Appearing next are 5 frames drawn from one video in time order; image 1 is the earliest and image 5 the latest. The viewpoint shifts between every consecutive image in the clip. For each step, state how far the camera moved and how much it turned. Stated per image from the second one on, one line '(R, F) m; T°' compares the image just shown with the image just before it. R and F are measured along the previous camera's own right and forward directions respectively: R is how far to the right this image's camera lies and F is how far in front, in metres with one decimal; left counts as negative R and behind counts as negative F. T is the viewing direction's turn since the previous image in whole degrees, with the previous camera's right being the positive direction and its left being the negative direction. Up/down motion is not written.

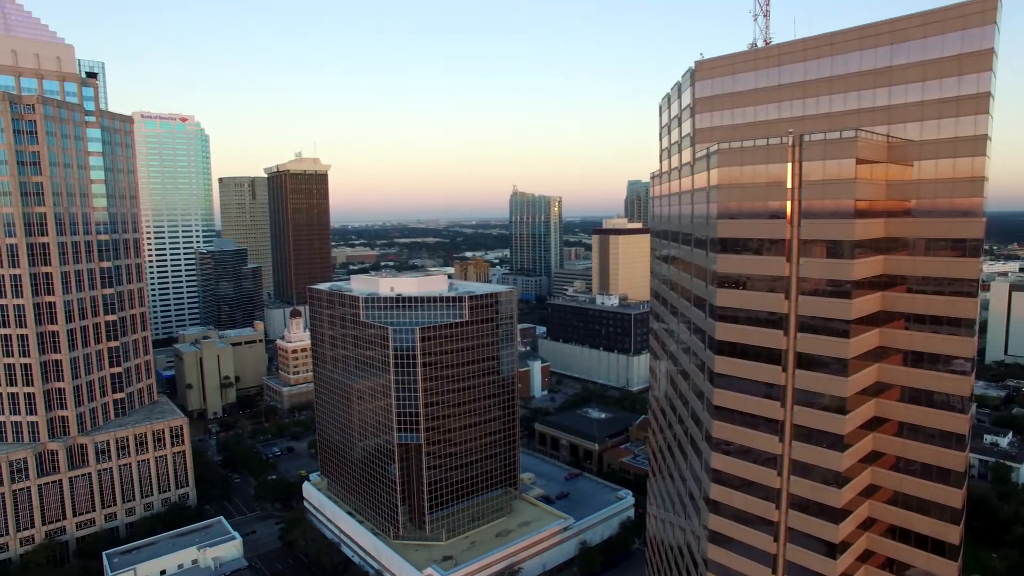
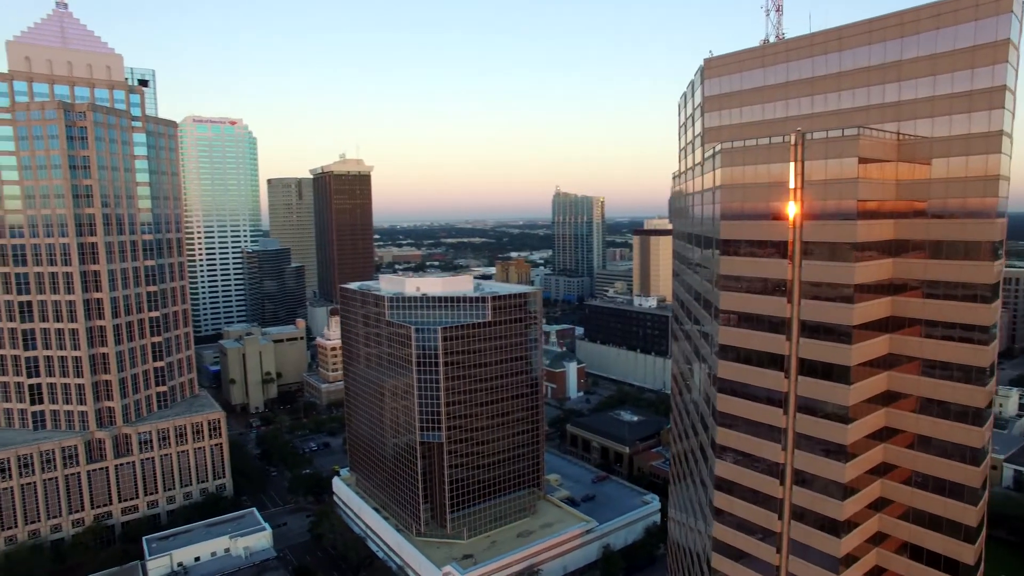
(+2.8, 0.0) m; -4°
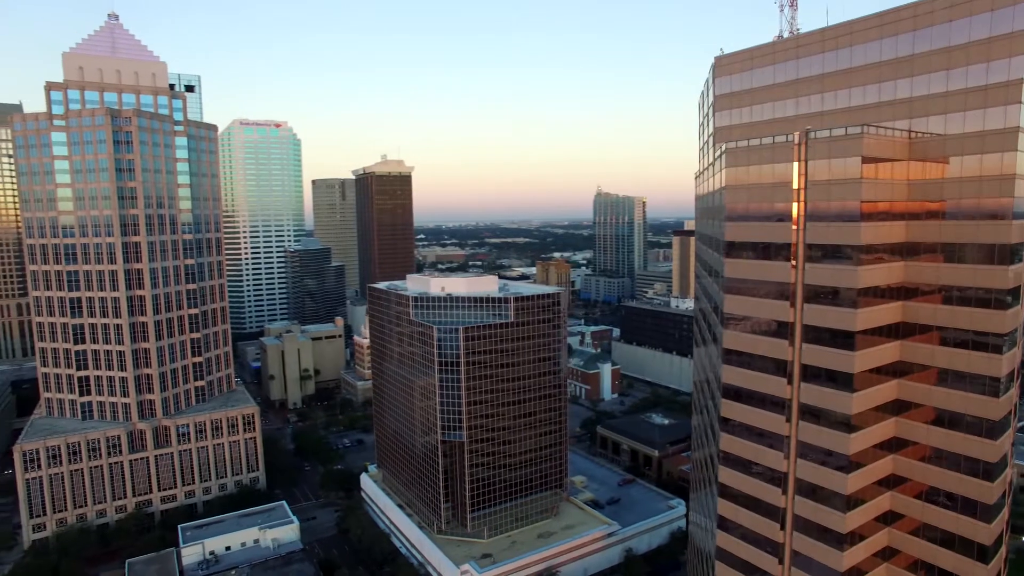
(+2.5, +0.1) m; -4°
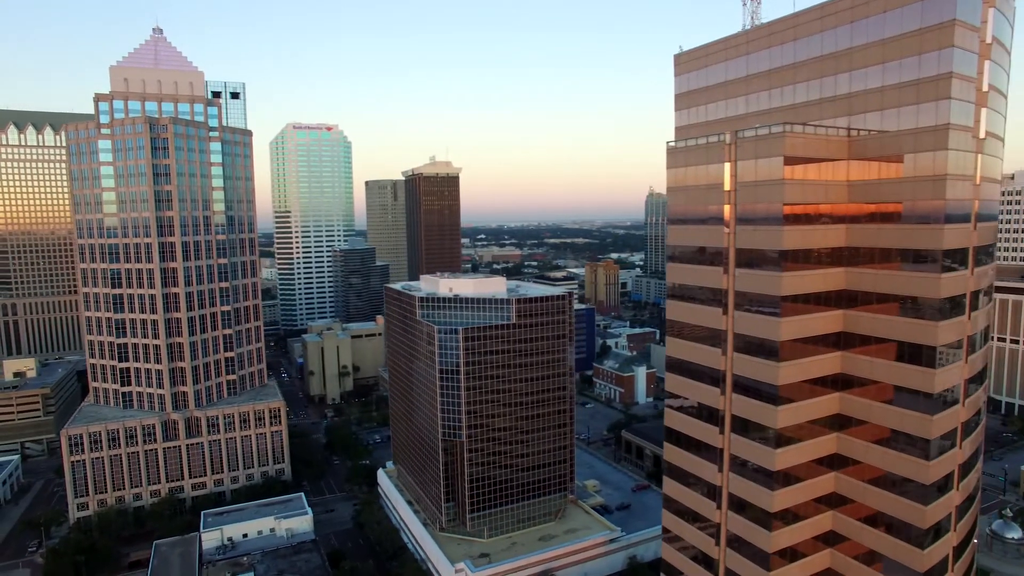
(+6.8, +0.3) m; -6°
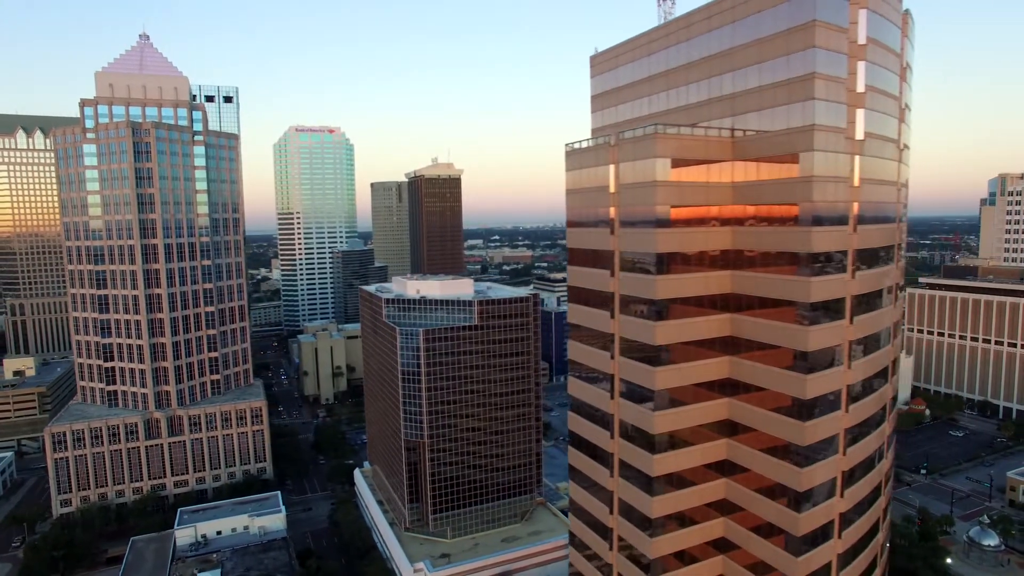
(+6.2, 0.0) m; -2°
